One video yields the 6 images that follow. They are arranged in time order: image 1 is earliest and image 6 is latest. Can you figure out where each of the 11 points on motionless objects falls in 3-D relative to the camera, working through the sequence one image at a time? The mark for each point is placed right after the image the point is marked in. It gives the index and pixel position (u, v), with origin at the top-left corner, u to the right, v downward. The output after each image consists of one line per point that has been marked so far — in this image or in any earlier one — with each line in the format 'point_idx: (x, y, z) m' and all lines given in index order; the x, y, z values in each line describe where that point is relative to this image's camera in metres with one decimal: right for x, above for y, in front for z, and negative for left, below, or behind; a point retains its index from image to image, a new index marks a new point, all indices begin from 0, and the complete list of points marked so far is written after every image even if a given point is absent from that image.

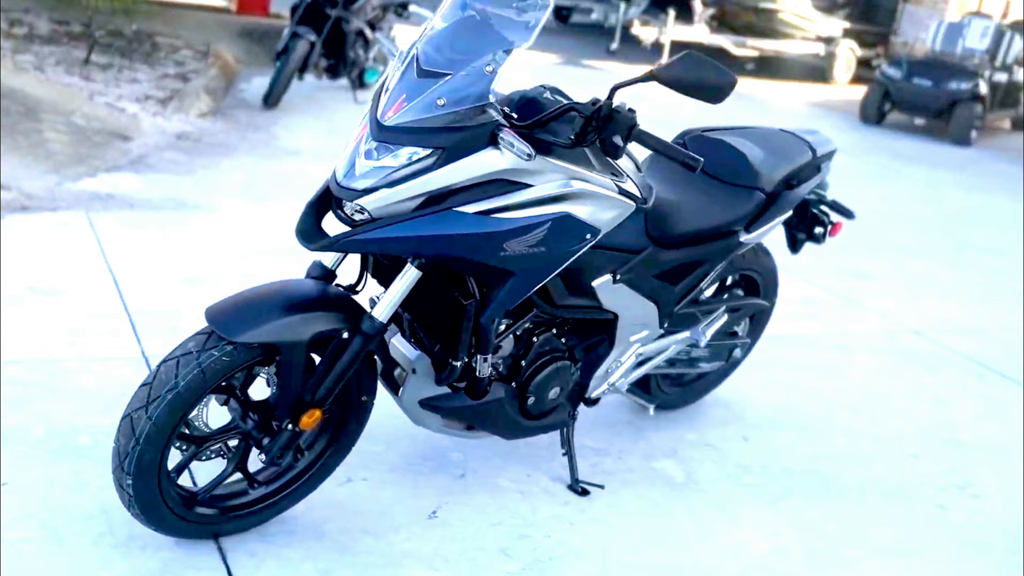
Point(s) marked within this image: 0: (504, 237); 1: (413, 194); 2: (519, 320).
0: (0.0, +0.1, +2.4) m
1: (-0.2, +0.2, +2.3) m
2: (0.0, -0.1, +2.8) m
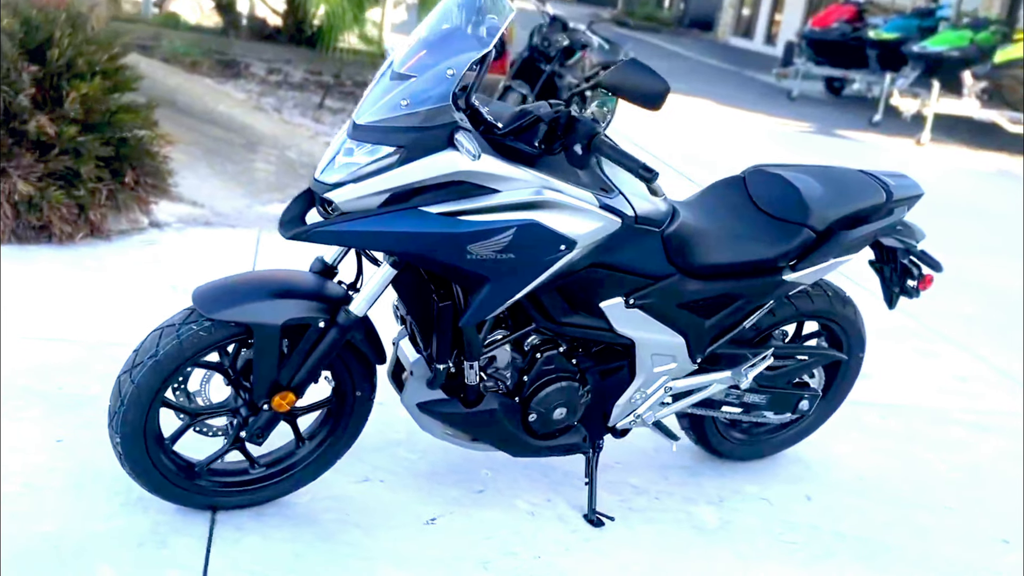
0: (-0.1, +0.1, +2.4) m
1: (-0.3, +0.2, +2.4) m
2: (0.0, -0.1, +2.8) m
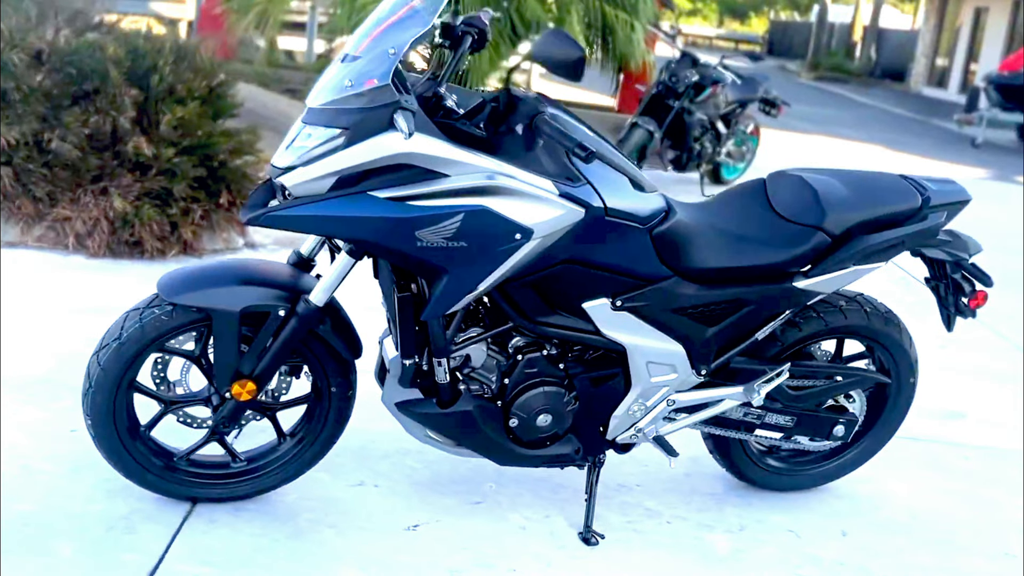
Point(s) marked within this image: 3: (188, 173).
0: (-0.2, +0.1, +2.3) m
1: (-0.4, +0.2, +2.3) m
2: (0.0, -0.1, +2.7) m
3: (-1.5, +0.5, +5.1) m
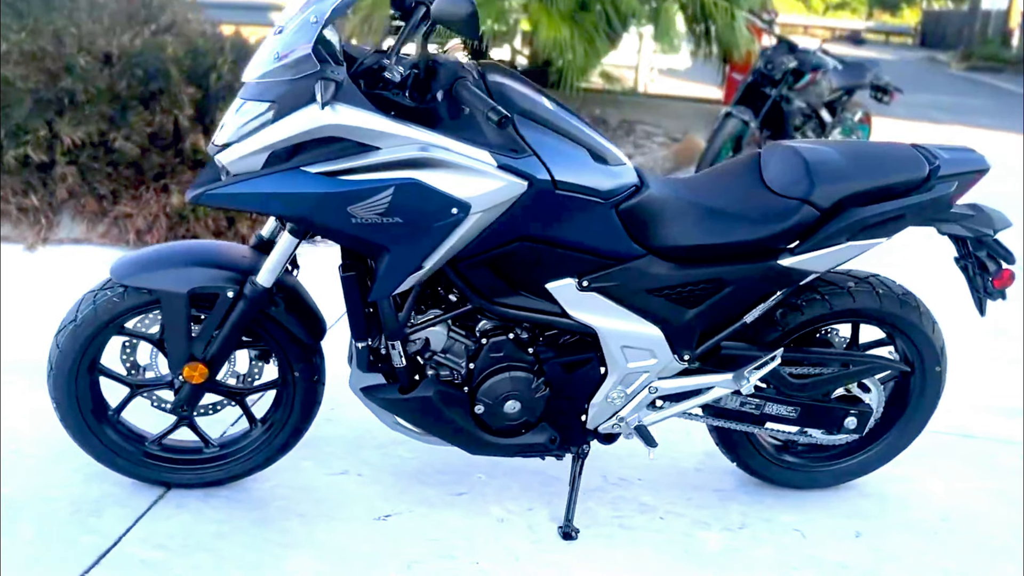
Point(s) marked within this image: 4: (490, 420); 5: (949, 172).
0: (-0.3, +0.2, +2.3) m
1: (-0.5, +0.3, +2.3) m
2: (-0.1, -0.1, +2.5) m
3: (-1.3, +0.6, +5.2) m
4: (-0.1, -0.3, +2.6) m
5: (+1.0, +0.3, +2.6) m
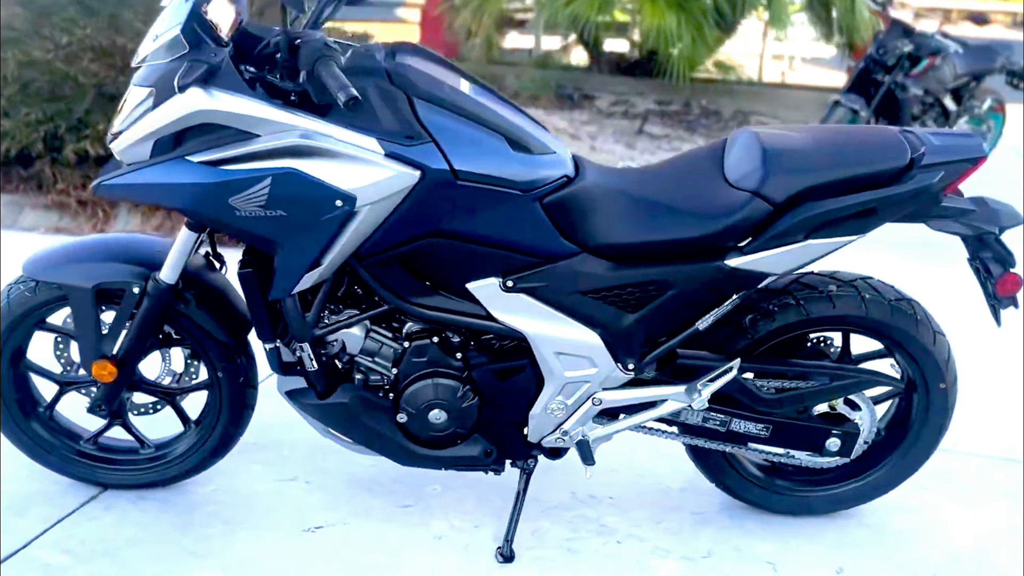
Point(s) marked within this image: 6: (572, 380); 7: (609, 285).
0: (-0.5, +0.2, +2.1) m
1: (-0.7, +0.3, +2.2) m
2: (-0.3, -0.1, +2.4) m
3: (-1.0, +0.6, +5.2) m
4: (-0.2, -0.3, +2.4) m
5: (+0.9, +0.3, +2.2) m
6: (+0.1, -0.2, +2.4) m
7: (+0.2, 0.0, +2.3) m
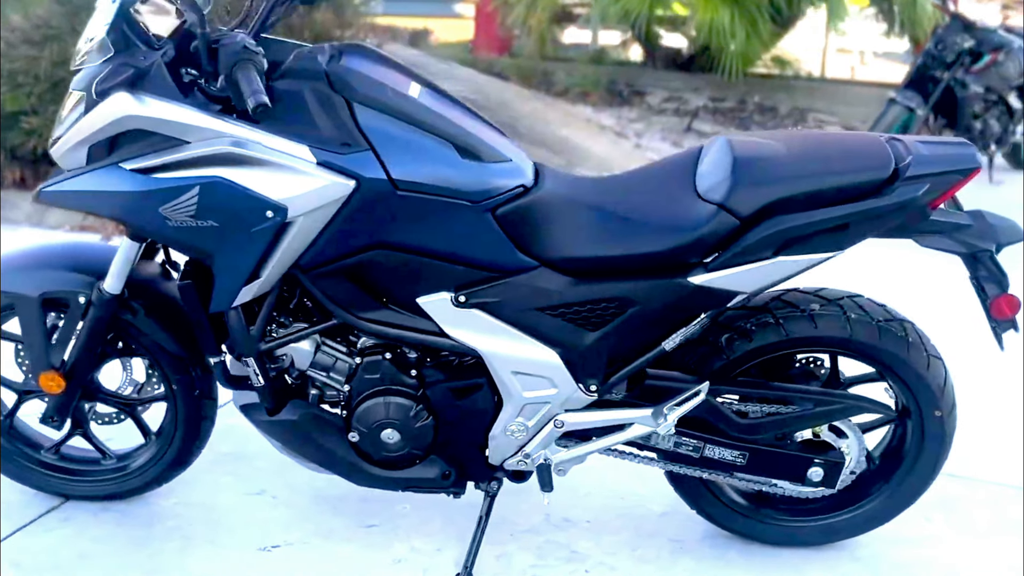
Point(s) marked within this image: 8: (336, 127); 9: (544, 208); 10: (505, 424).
0: (-0.7, +0.2, +2.0) m
1: (-0.8, +0.3, +2.1) m
2: (-0.4, -0.1, +2.3) m
3: (-0.9, +0.6, +5.1) m
4: (-0.3, -0.3, +2.3) m
5: (+0.8, +0.2, +2.1) m
6: (0.0, -0.2, +2.3) m
7: (+0.1, 0.0, +2.2) m
8: (-0.3, +0.3, +2.0) m
9: (+0.1, +0.2, +2.1) m
10: (0.0, -0.3, +2.3) m
